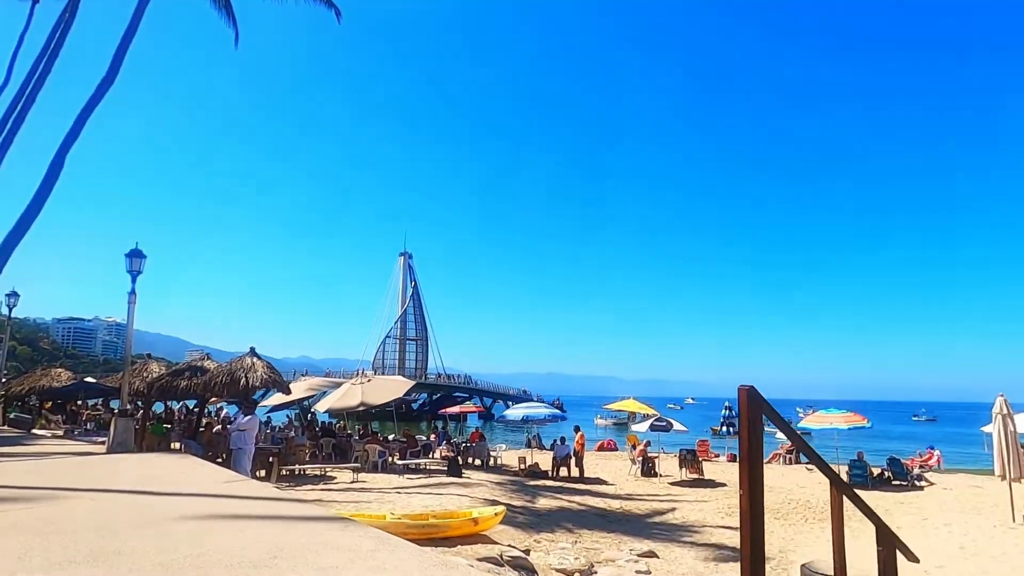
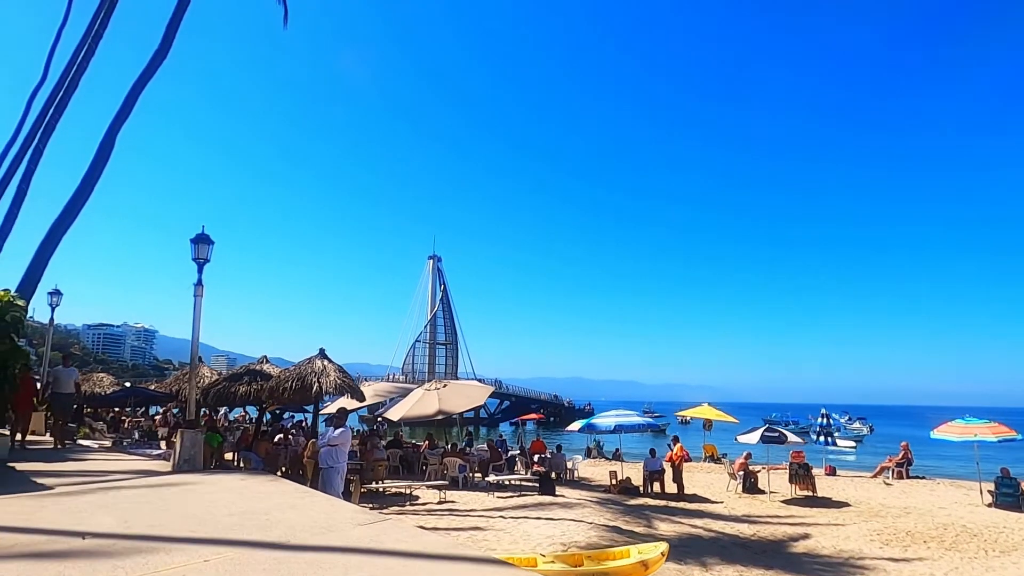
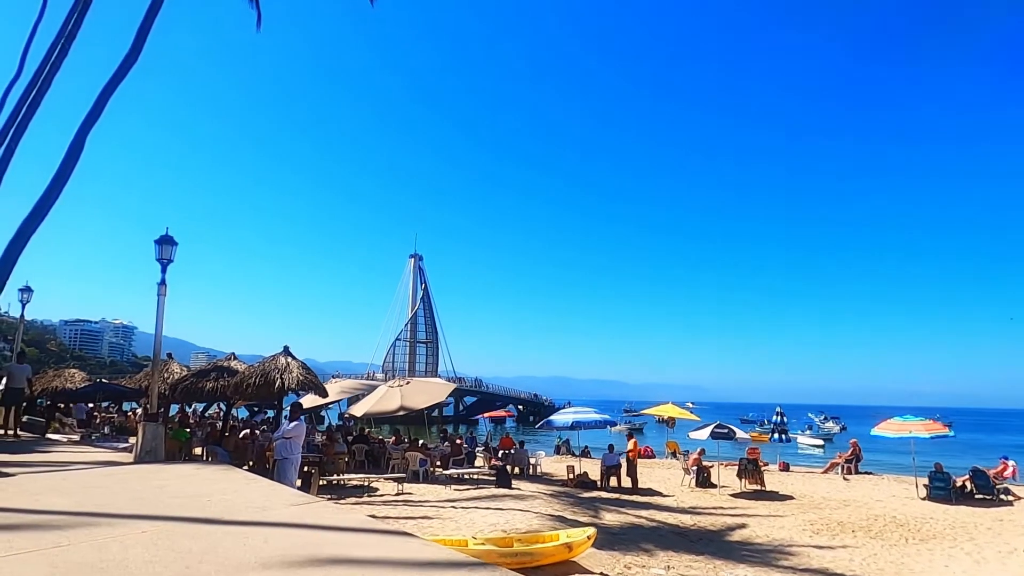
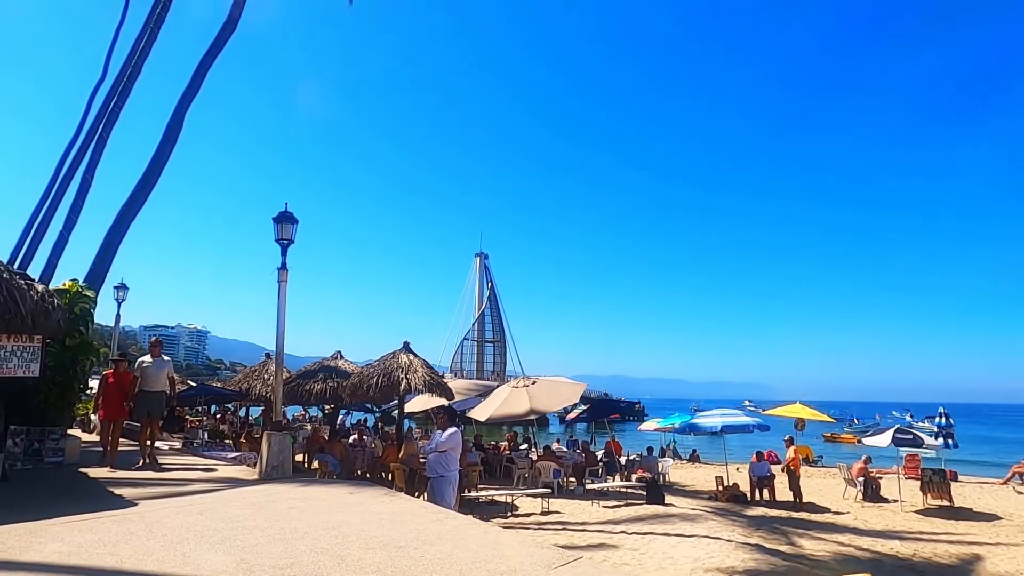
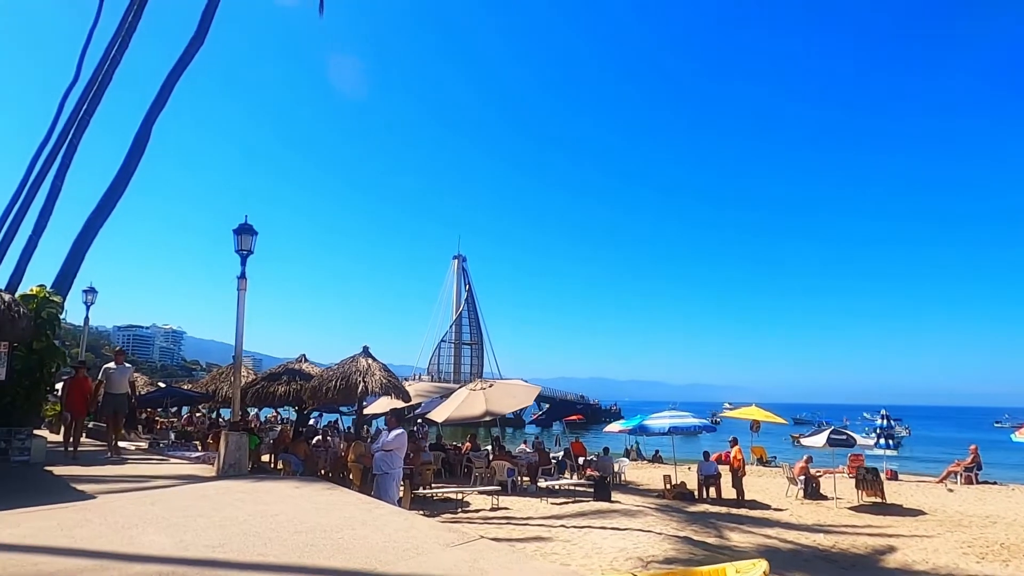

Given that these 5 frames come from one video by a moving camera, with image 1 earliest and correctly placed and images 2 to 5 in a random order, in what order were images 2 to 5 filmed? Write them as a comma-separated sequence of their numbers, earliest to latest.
3, 2, 5, 4
